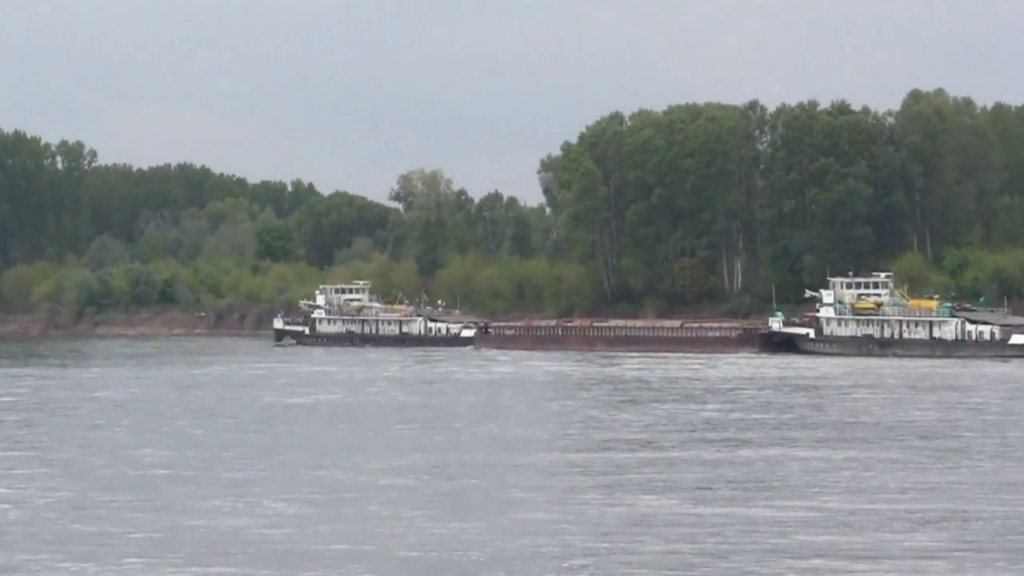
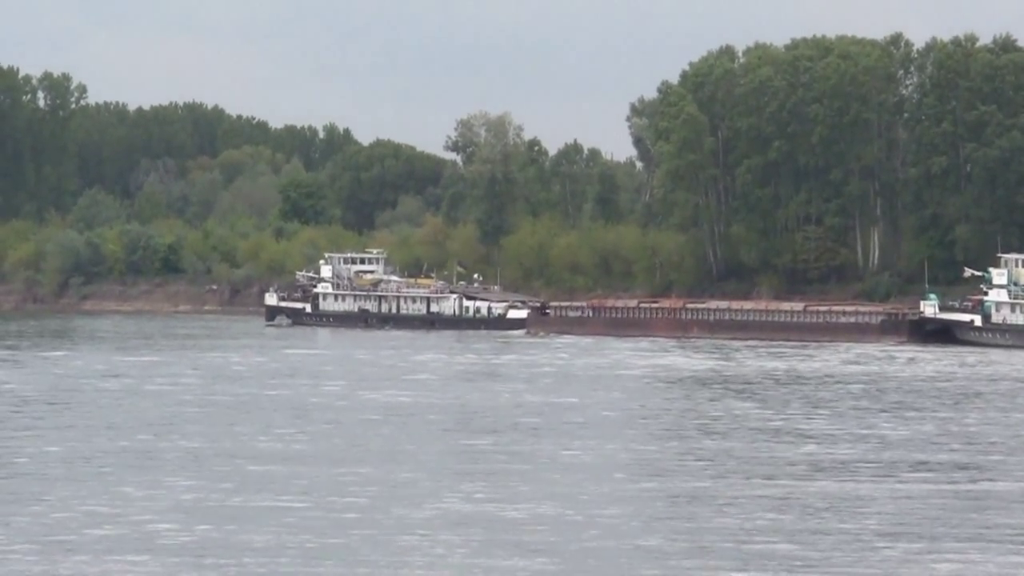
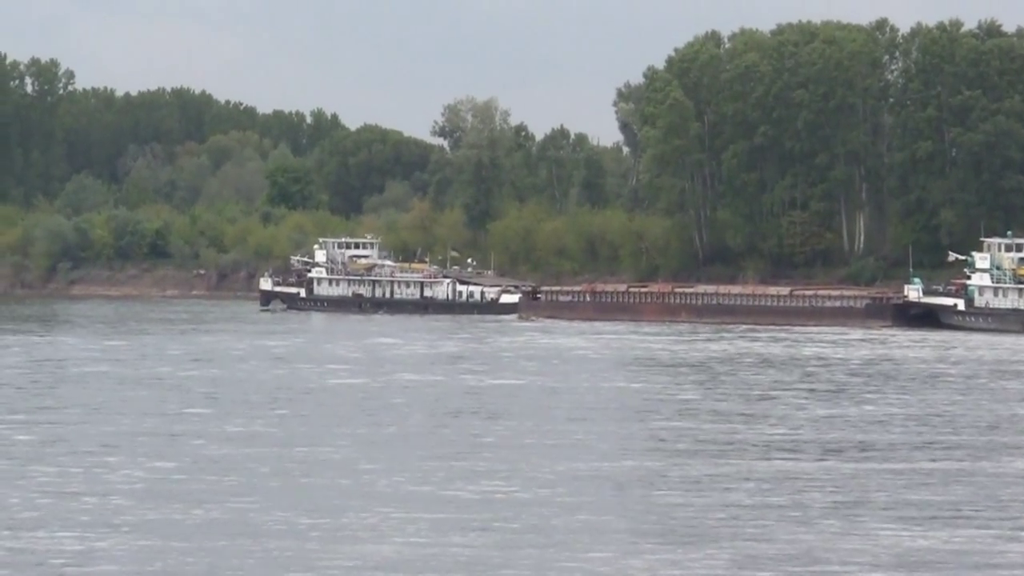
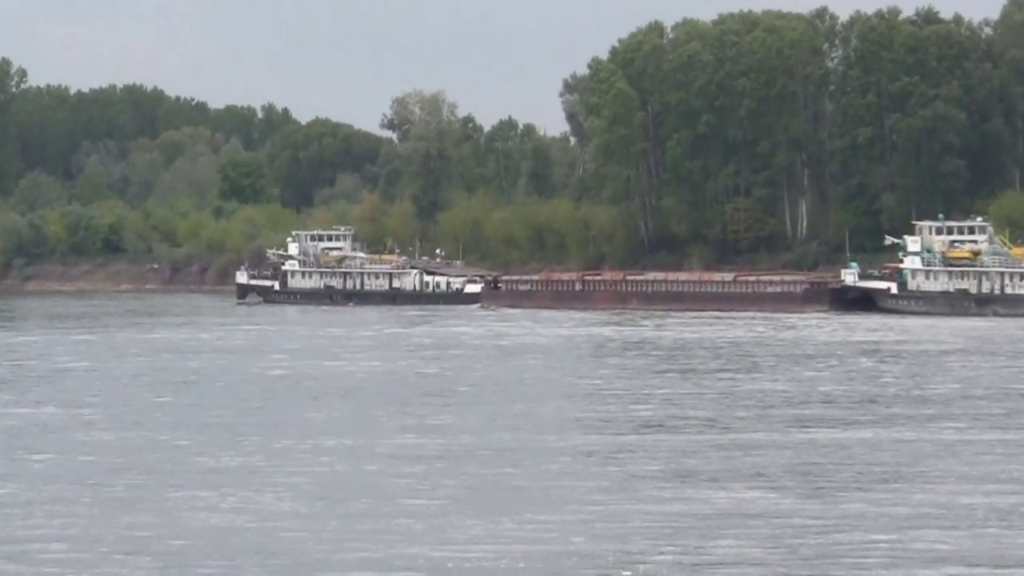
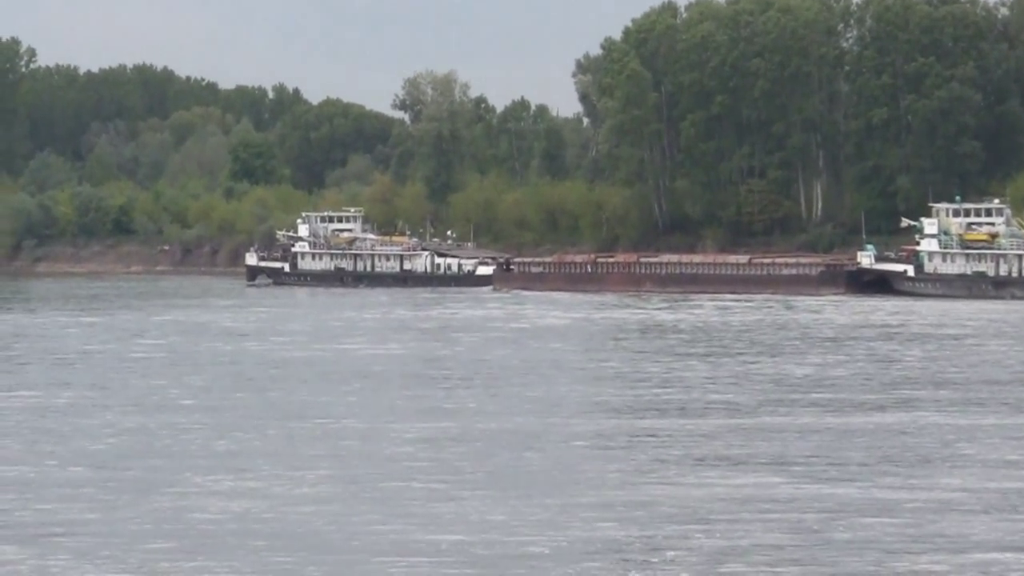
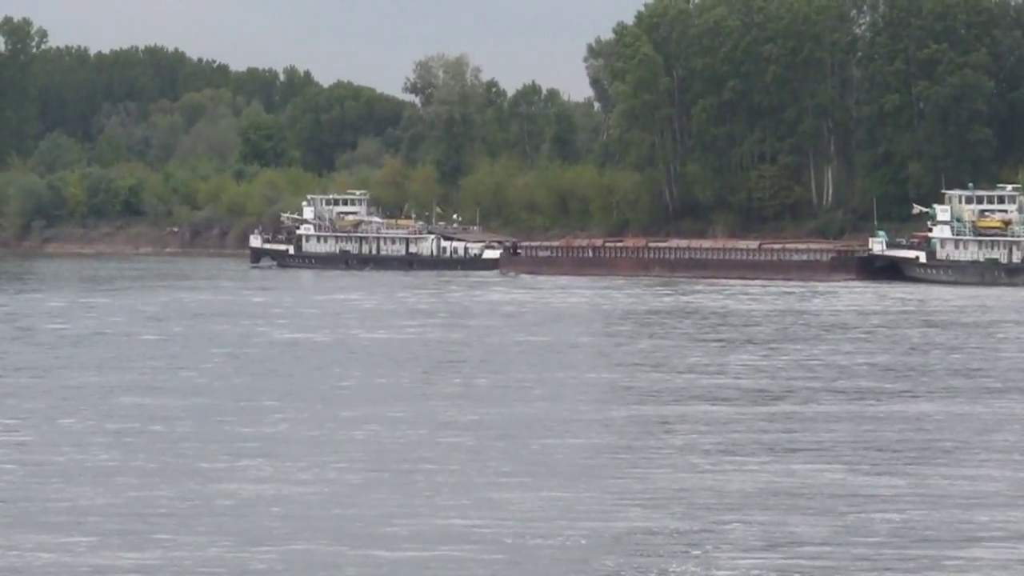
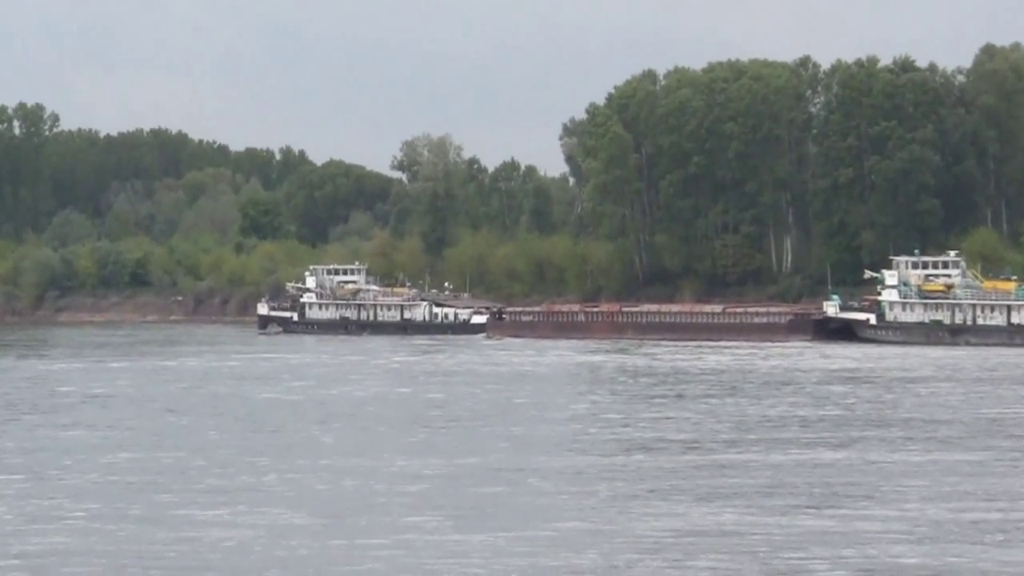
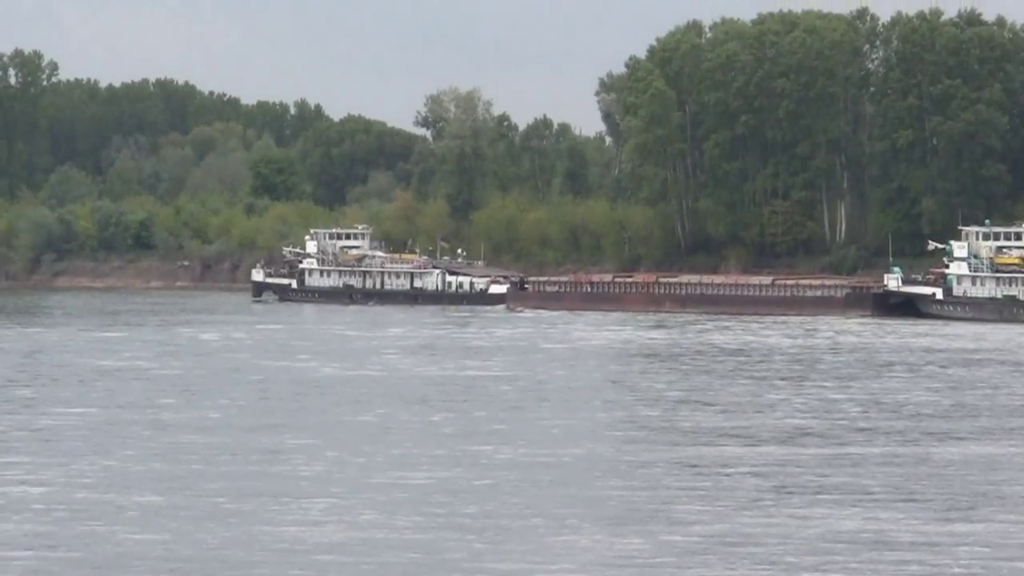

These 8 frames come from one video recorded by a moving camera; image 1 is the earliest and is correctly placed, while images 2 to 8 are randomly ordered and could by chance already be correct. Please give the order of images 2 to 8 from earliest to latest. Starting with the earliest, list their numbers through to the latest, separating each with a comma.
7, 4, 5, 6, 8, 3, 2
